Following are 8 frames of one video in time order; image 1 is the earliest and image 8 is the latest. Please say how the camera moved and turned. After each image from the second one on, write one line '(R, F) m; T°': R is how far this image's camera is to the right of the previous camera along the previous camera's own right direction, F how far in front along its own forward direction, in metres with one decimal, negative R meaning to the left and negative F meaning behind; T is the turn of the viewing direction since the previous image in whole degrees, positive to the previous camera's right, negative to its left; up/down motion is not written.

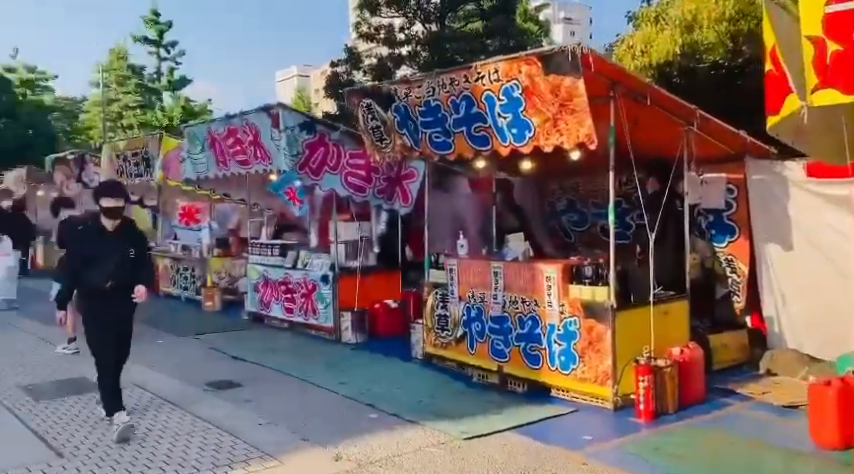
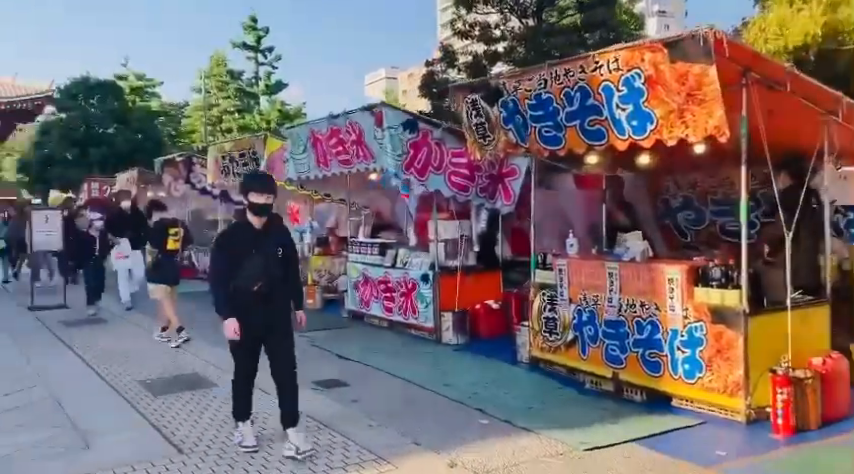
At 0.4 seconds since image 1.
(-0.2, +0.1) m; -7°
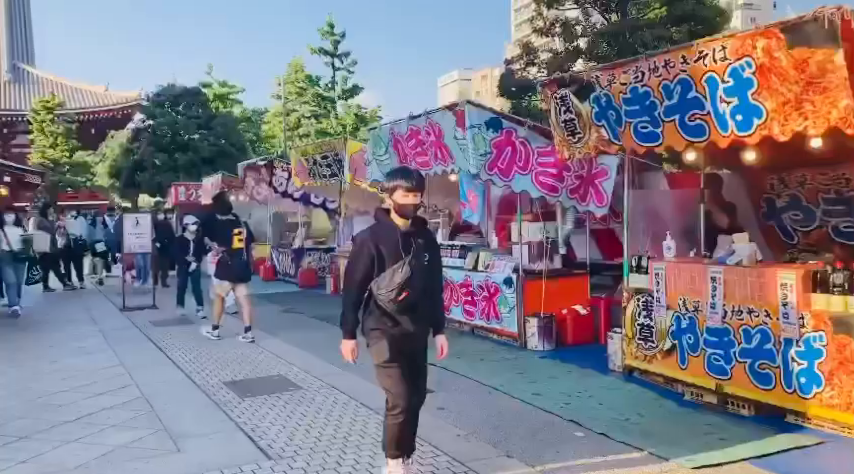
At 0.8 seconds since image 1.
(-0.1, +0.2) m; -6°
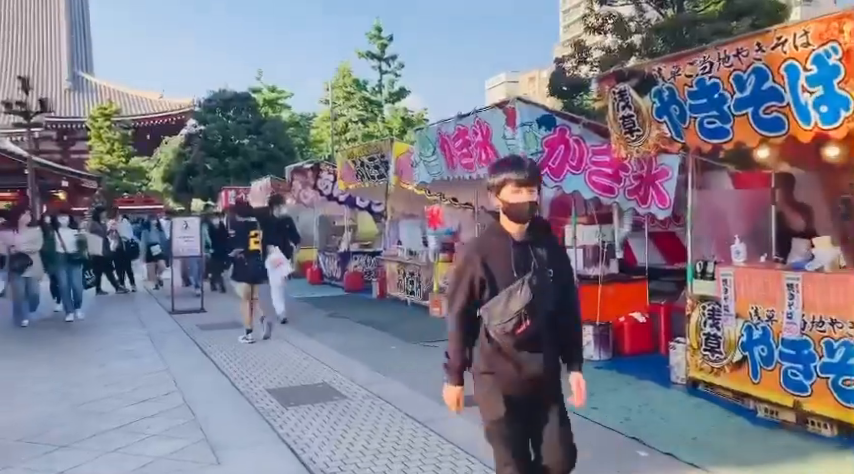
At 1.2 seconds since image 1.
(0.0, +0.2) m; -4°
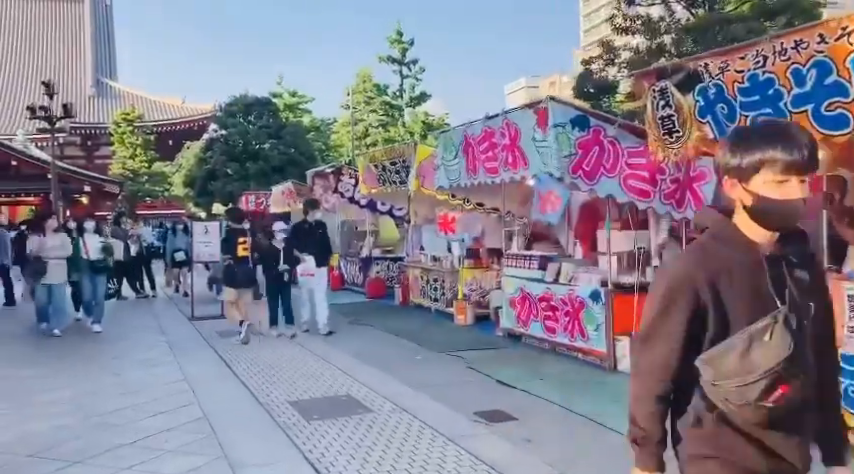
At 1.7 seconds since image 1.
(-0.1, +0.3) m; -2°
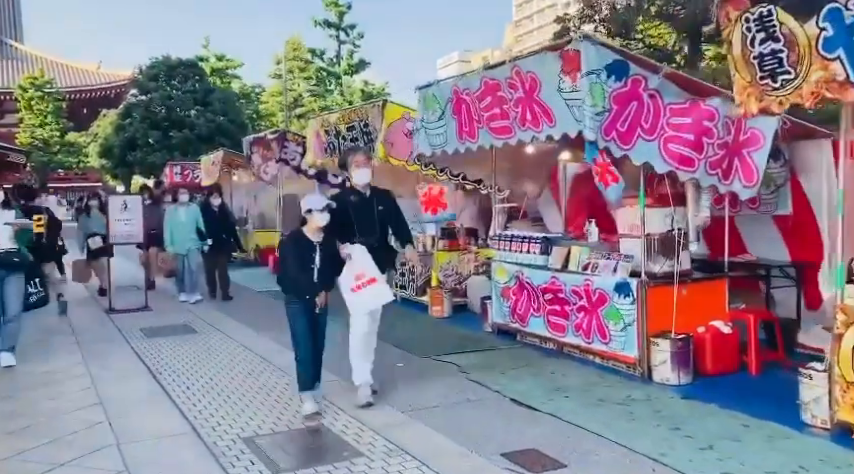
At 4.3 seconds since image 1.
(-0.5, +1.5) m; +6°
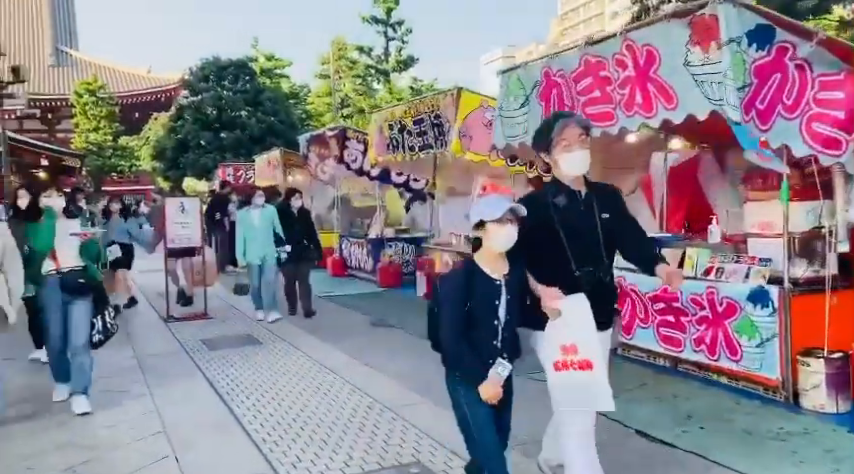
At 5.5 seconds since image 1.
(-0.4, +0.7) m; -4°
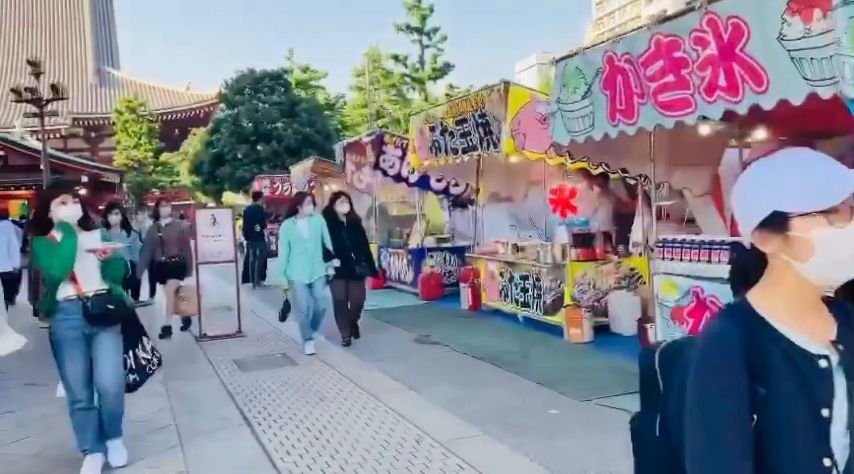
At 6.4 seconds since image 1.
(-0.1, +0.6) m; -3°
